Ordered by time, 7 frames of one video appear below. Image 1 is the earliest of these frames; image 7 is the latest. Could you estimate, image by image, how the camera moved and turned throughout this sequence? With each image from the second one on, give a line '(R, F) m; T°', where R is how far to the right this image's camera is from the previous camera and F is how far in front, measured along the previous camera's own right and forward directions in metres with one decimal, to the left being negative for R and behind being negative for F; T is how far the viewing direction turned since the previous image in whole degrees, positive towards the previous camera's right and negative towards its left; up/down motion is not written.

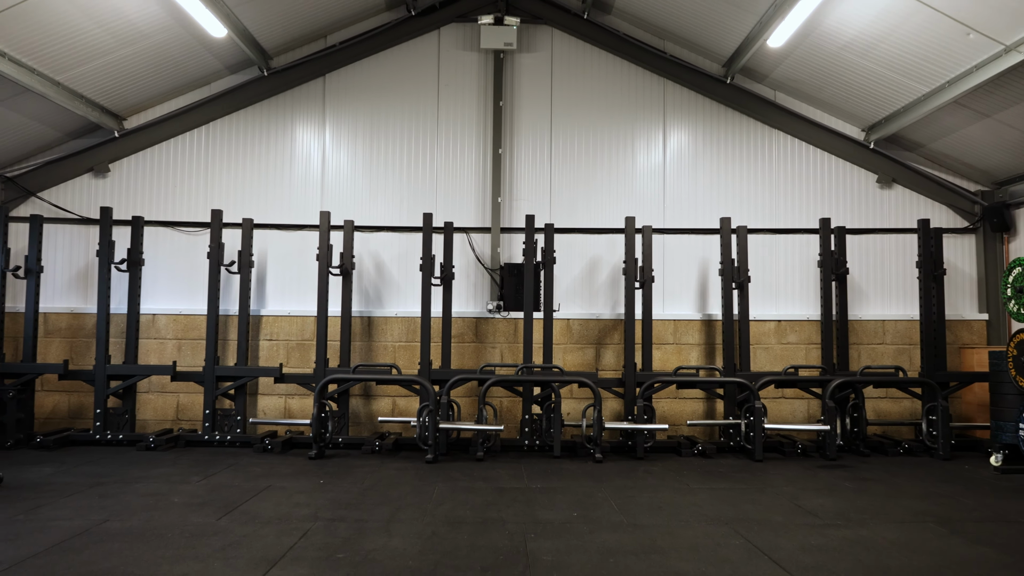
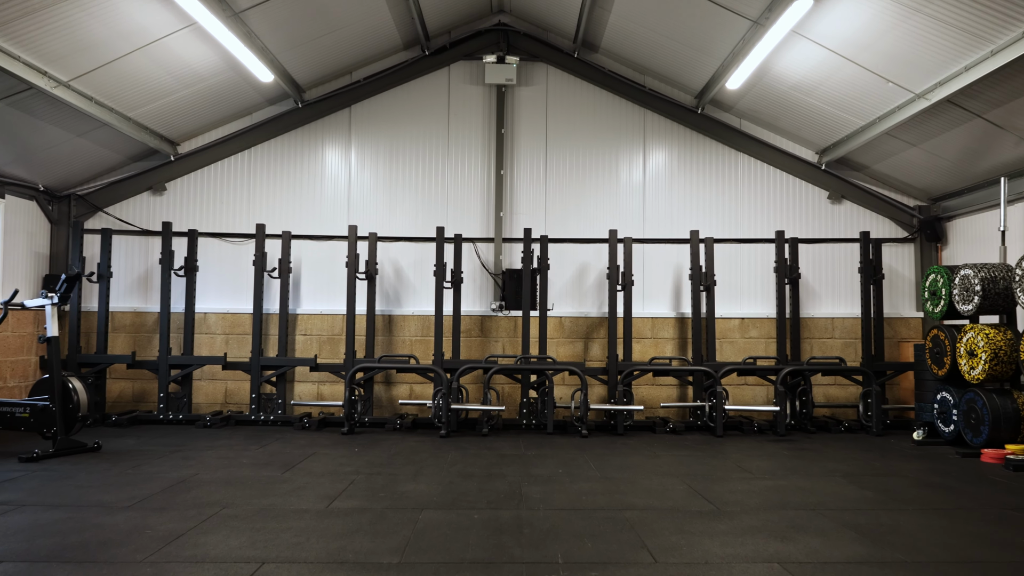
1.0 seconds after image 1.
(0.0, -0.9) m; 0°
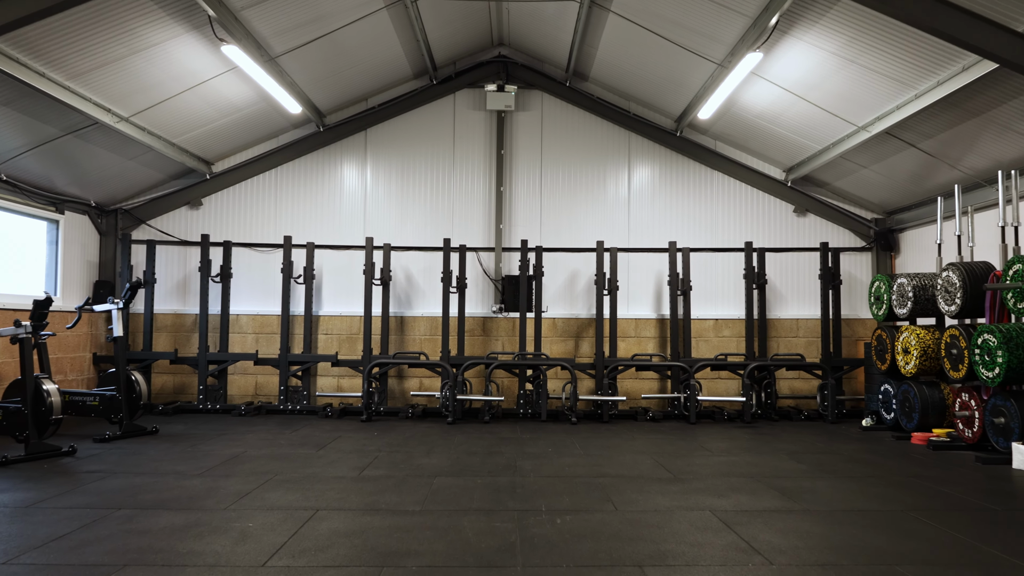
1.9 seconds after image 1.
(0.0, -0.8) m; 0°
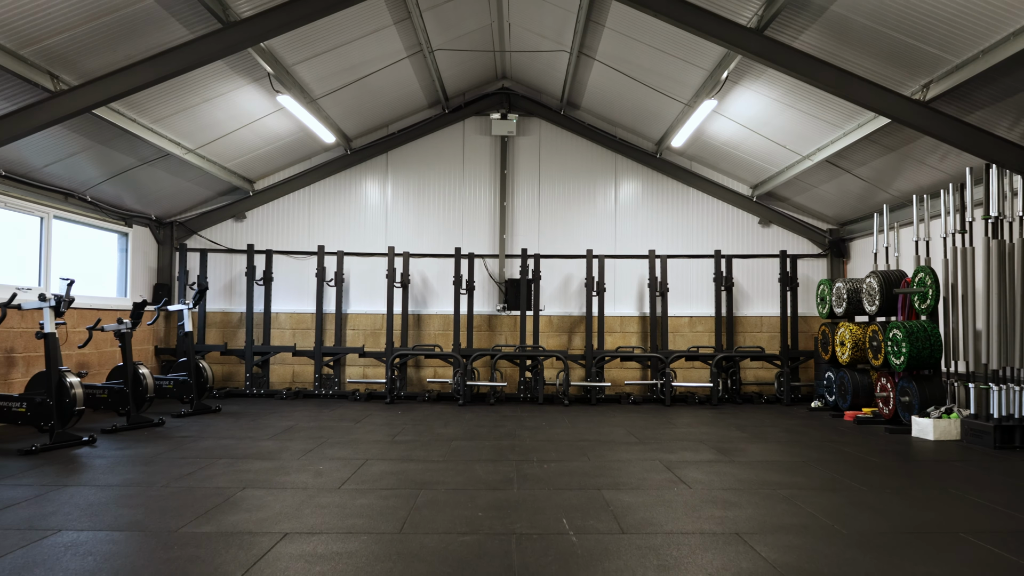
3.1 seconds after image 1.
(0.0, -1.1) m; 0°
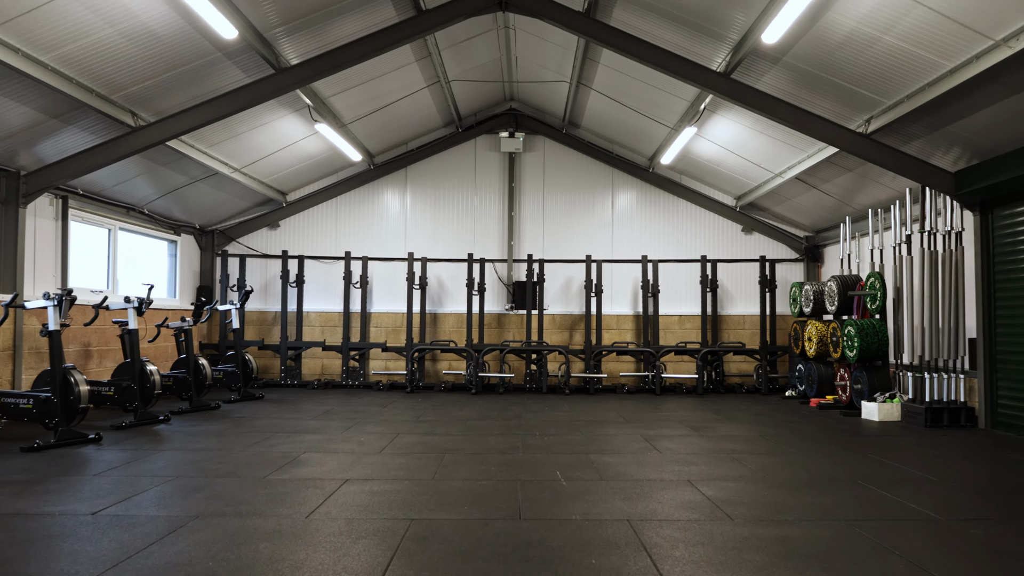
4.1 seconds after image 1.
(0.0, -0.9) m; -1°
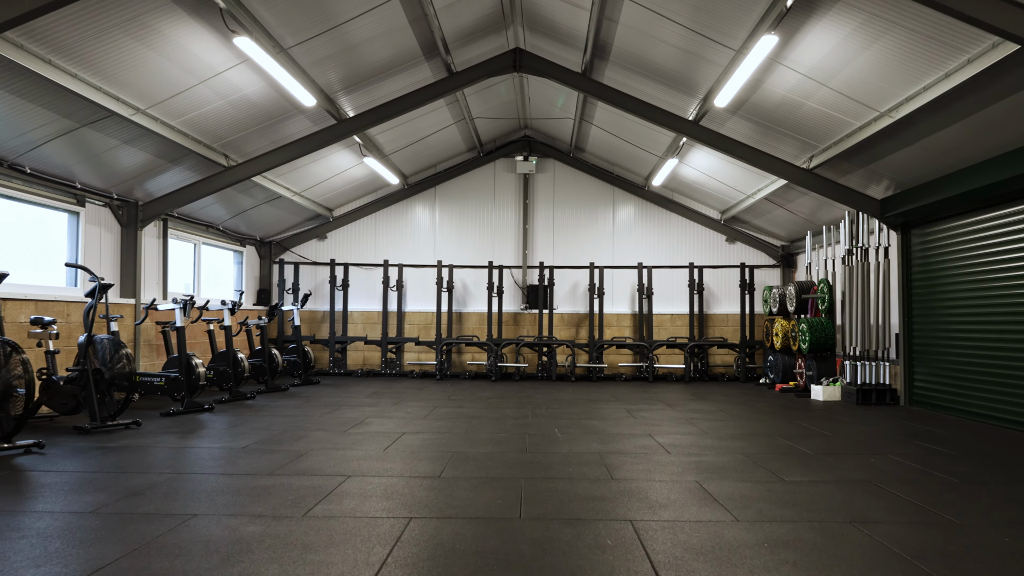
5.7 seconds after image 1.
(0.0, -1.5) m; -1°
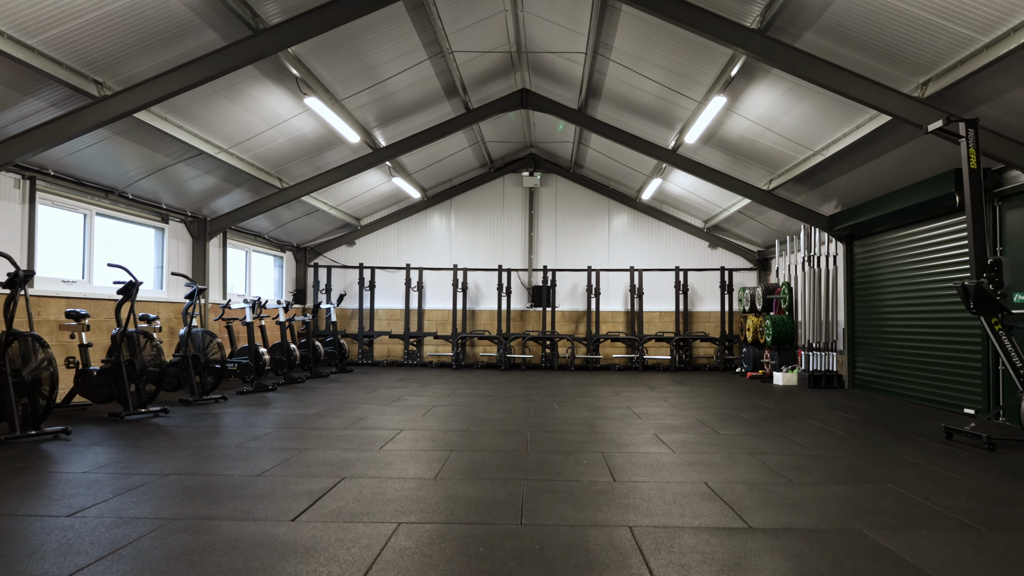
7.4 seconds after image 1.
(0.0, -1.4) m; 0°
